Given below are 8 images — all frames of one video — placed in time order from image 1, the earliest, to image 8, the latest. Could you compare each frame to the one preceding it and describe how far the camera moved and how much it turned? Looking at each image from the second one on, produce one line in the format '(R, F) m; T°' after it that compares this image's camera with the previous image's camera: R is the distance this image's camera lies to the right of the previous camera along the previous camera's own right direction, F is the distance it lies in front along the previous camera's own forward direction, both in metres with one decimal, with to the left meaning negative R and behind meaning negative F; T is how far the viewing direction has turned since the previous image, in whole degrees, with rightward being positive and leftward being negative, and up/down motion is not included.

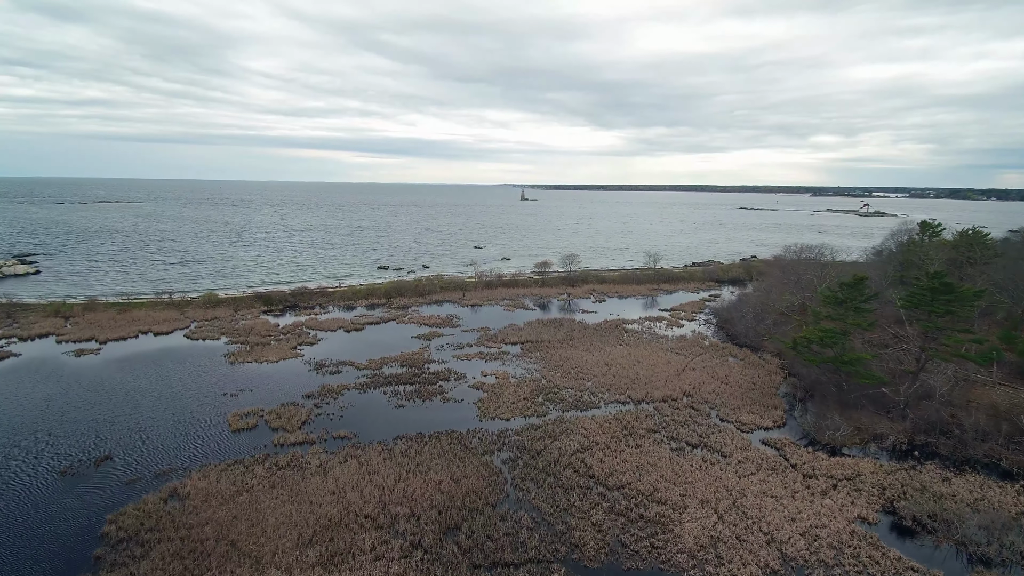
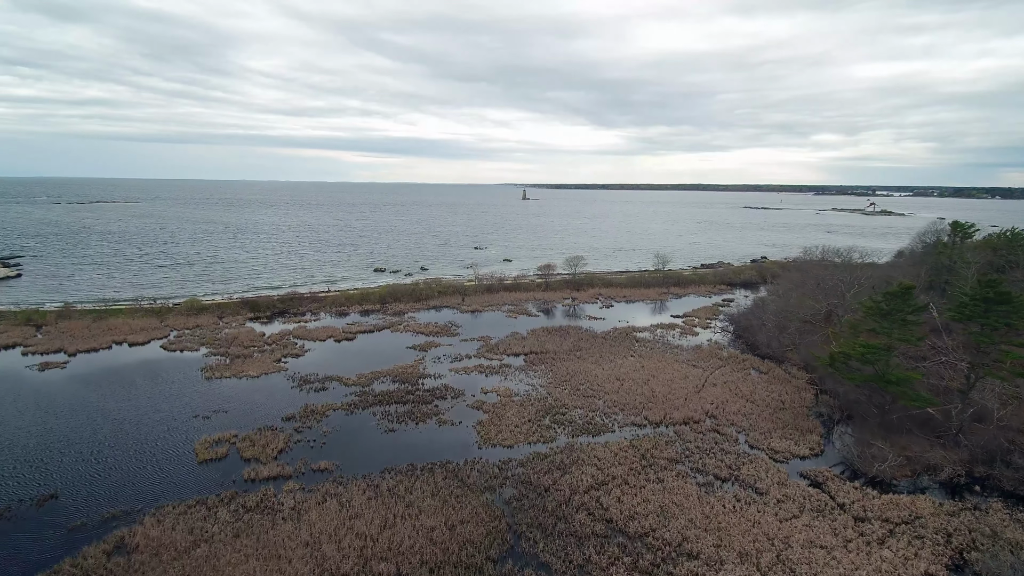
(-0.1, +2.4) m; 0°
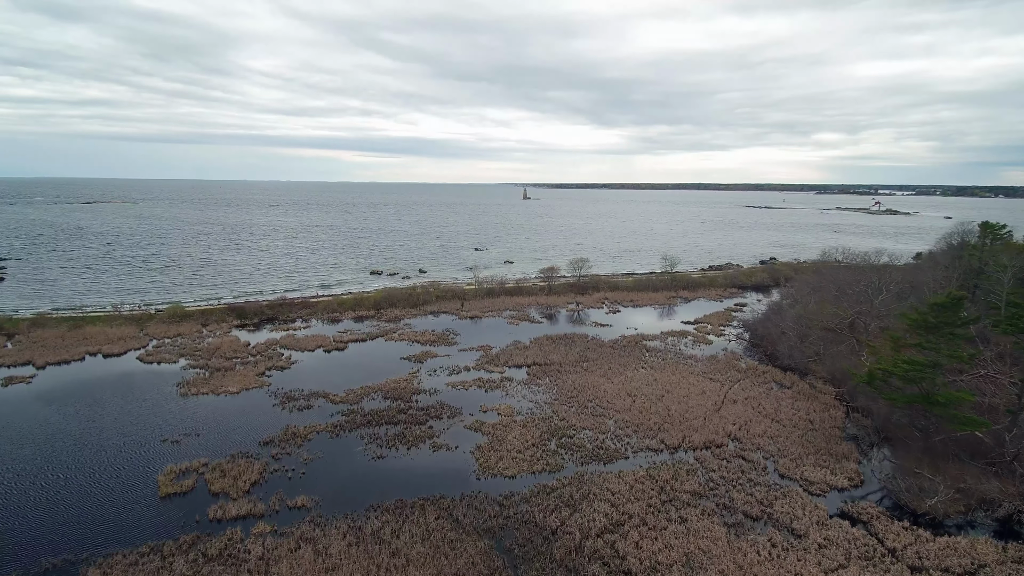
(0.0, +2.1) m; 0°
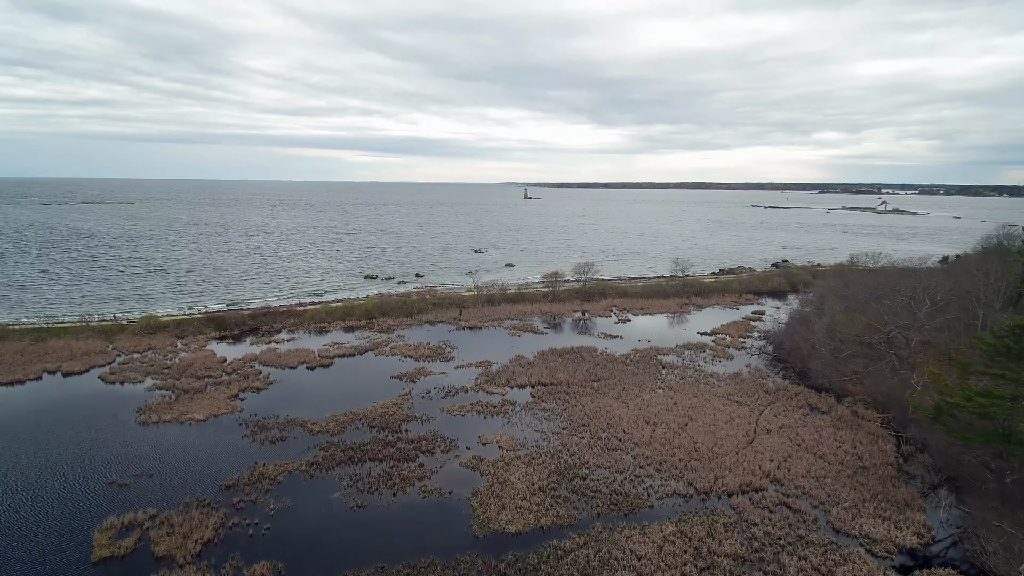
(-0.1, +2.8) m; 0°
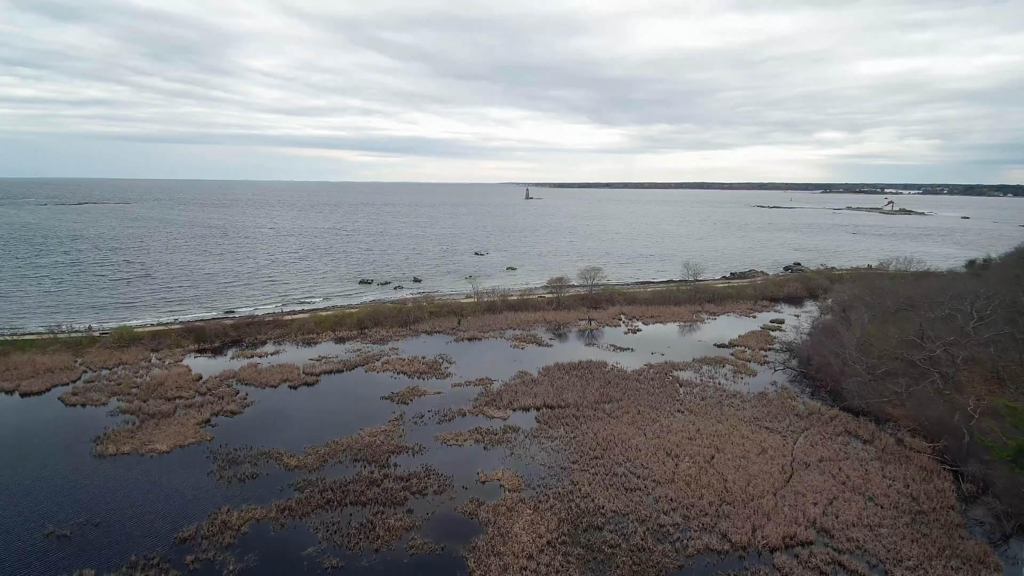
(-0.1, +2.4) m; 0°
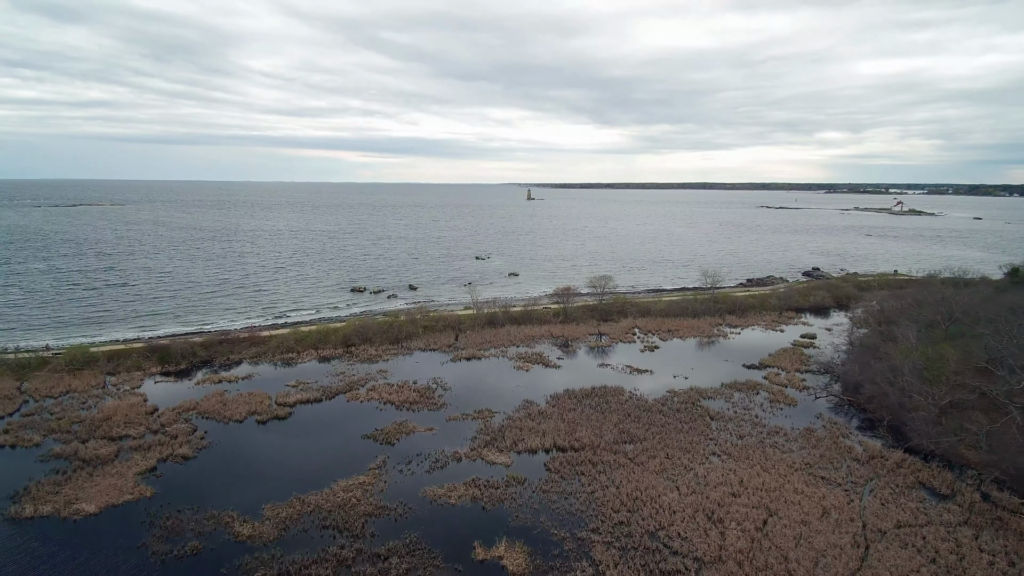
(-0.1, +3.5) m; 0°
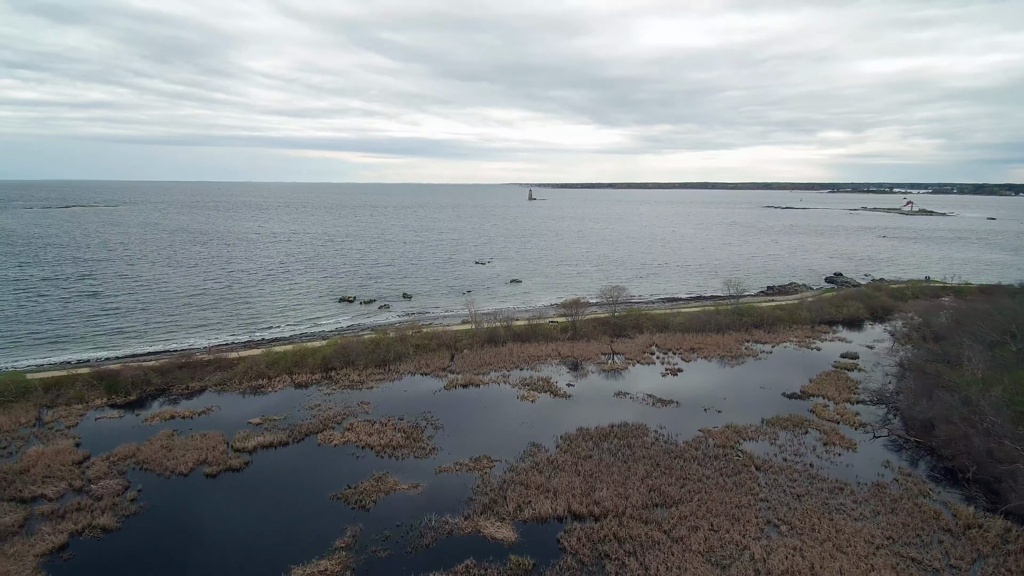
(-0.1, +3.8) m; 0°
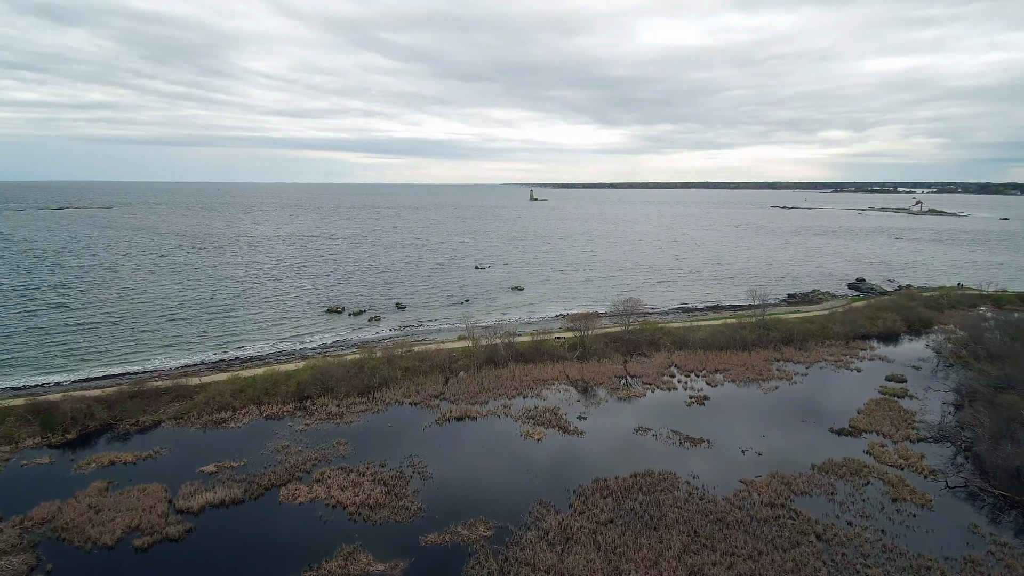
(0.0, +3.4) m; 0°
